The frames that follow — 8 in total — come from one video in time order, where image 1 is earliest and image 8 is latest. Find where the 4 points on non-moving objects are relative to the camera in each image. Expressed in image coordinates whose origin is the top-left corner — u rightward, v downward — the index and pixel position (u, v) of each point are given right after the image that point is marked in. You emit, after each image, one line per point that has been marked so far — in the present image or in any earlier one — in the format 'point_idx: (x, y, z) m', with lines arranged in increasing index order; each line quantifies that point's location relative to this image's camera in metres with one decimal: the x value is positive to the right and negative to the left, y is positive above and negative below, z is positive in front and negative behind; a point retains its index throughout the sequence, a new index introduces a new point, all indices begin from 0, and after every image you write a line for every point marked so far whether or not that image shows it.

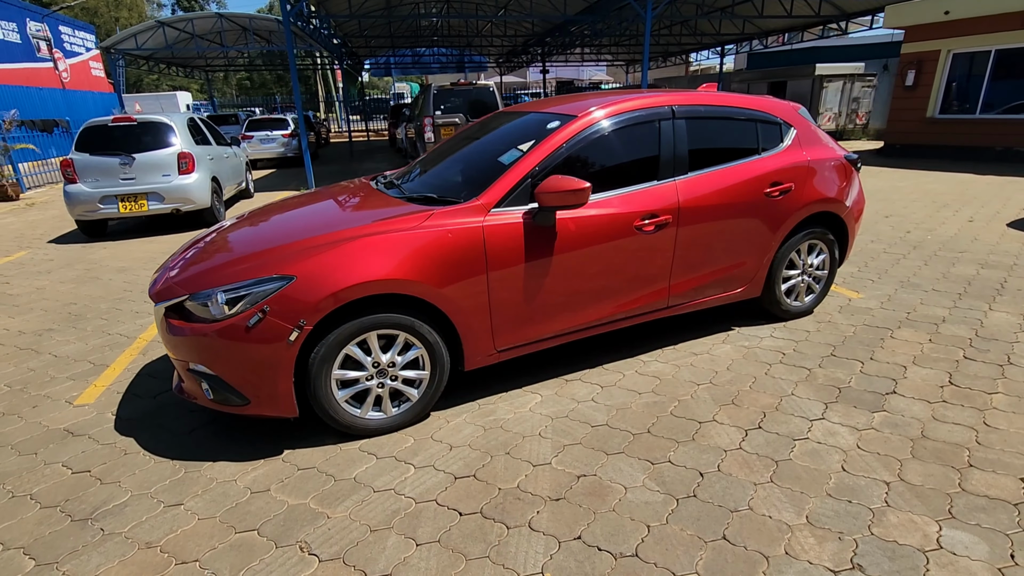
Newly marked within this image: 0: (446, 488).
0: (-0.3, -1.0, +2.6) m
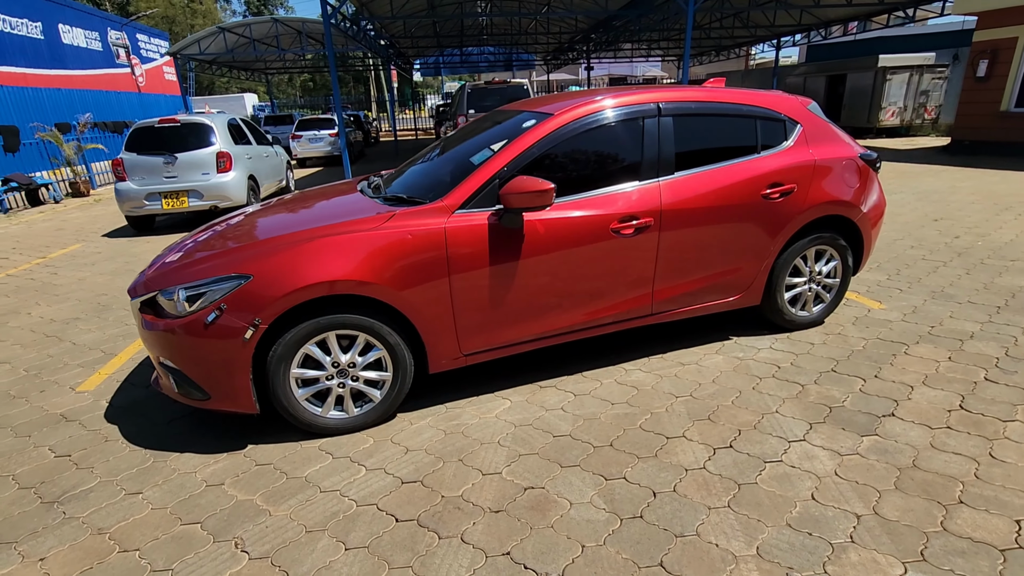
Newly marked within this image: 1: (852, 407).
0: (-0.6, -1.0, +2.6) m
1: (+2.0, -0.7, +3.1) m
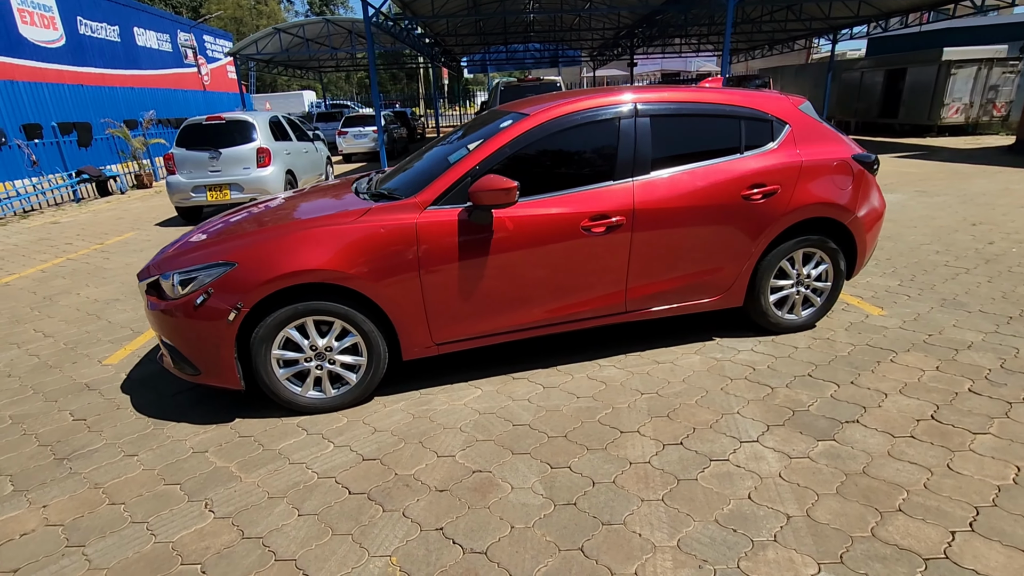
0: (-0.9, -1.0, +2.8) m
1: (+1.7, -0.7, +3.0) m
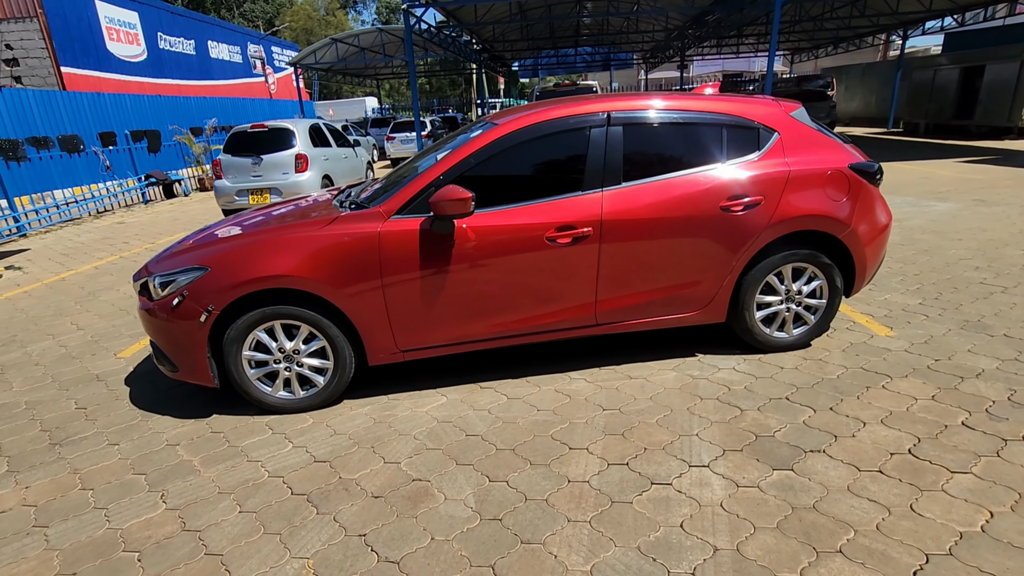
0: (-1.2, -1.0, +2.9) m
1: (+1.5, -0.8, +2.8) m
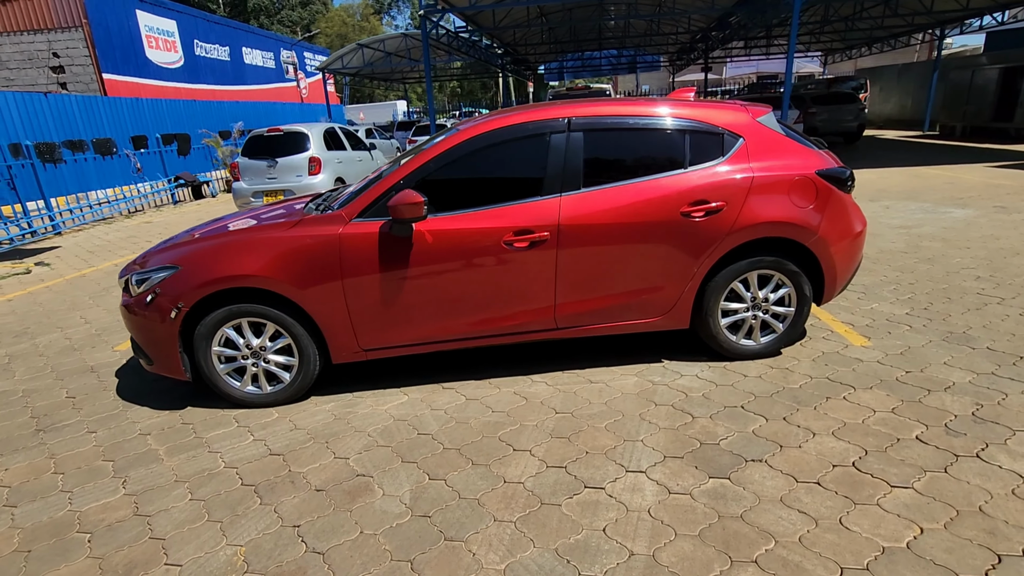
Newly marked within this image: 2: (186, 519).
0: (-1.5, -1.0, +3.0) m
1: (+1.1, -0.9, +2.8) m
2: (-1.6, -1.1, +2.6) m
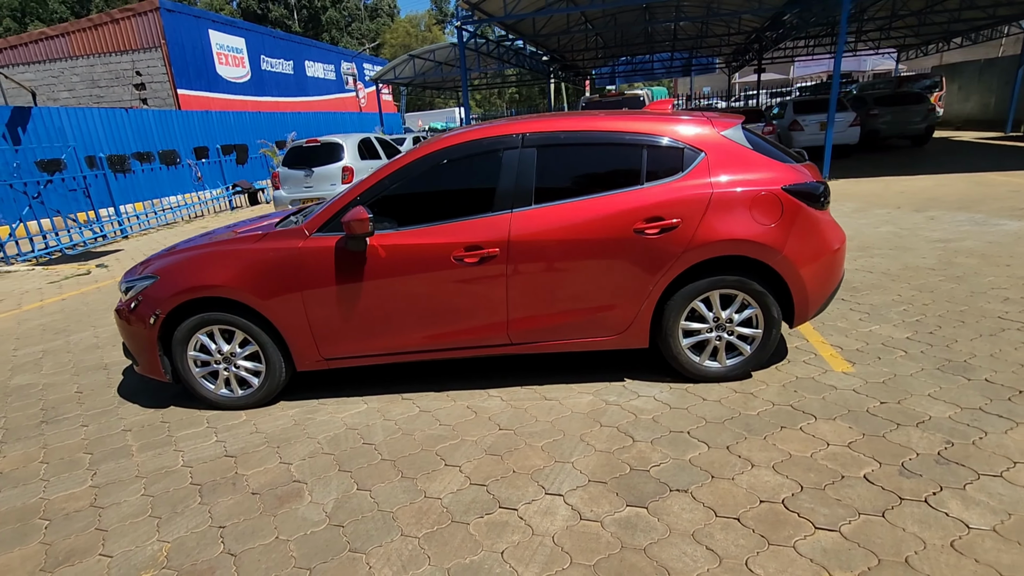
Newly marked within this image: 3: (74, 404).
0: (-1.8, -1.1, +3.2) m
1: (+0.7, -1.0, +2.7) m
2: (-2.0, -1.2, +2.8) m
3: (-3.4, -0.9, +4.1) m
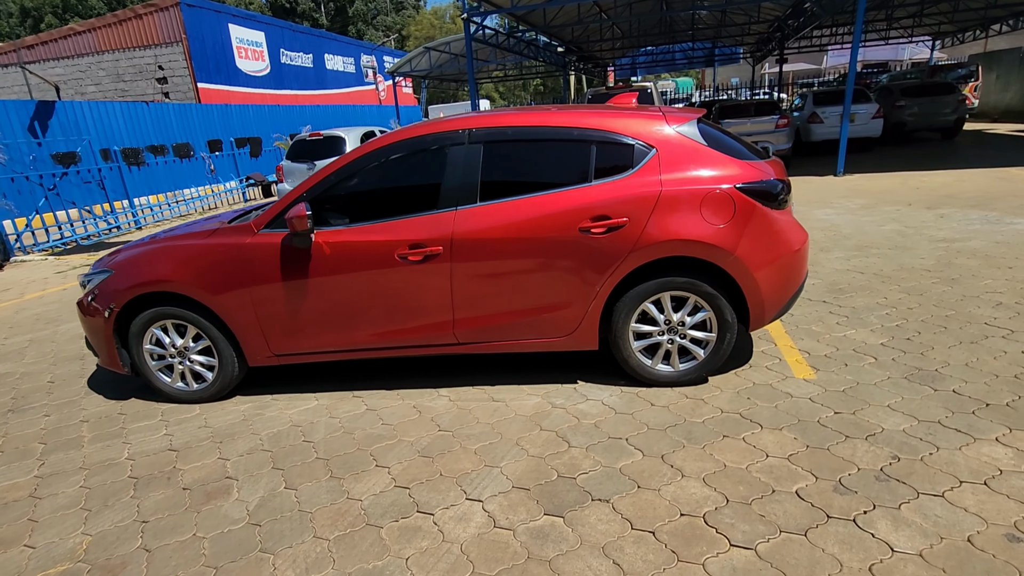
0: (-2.2, -1.0, +3.2) m
1: (+0.3, -1.0, +2.6) m
2: (-2.4, -1.2, +2.8) m
3: (-3.7, -0.8, +4.2) m
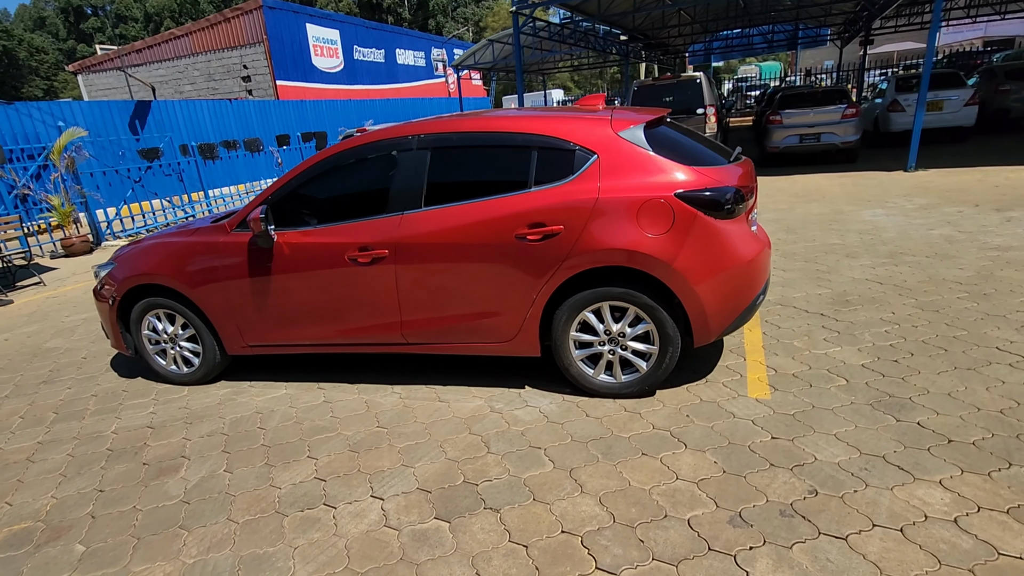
0: (-2.6, -1.0, +3.6) m
1: (-0.1, -1.0, +2.7) m
2: (-2.9, -1.1, +3.3) m
3: (-4.0, -0.7, +4.7) m
